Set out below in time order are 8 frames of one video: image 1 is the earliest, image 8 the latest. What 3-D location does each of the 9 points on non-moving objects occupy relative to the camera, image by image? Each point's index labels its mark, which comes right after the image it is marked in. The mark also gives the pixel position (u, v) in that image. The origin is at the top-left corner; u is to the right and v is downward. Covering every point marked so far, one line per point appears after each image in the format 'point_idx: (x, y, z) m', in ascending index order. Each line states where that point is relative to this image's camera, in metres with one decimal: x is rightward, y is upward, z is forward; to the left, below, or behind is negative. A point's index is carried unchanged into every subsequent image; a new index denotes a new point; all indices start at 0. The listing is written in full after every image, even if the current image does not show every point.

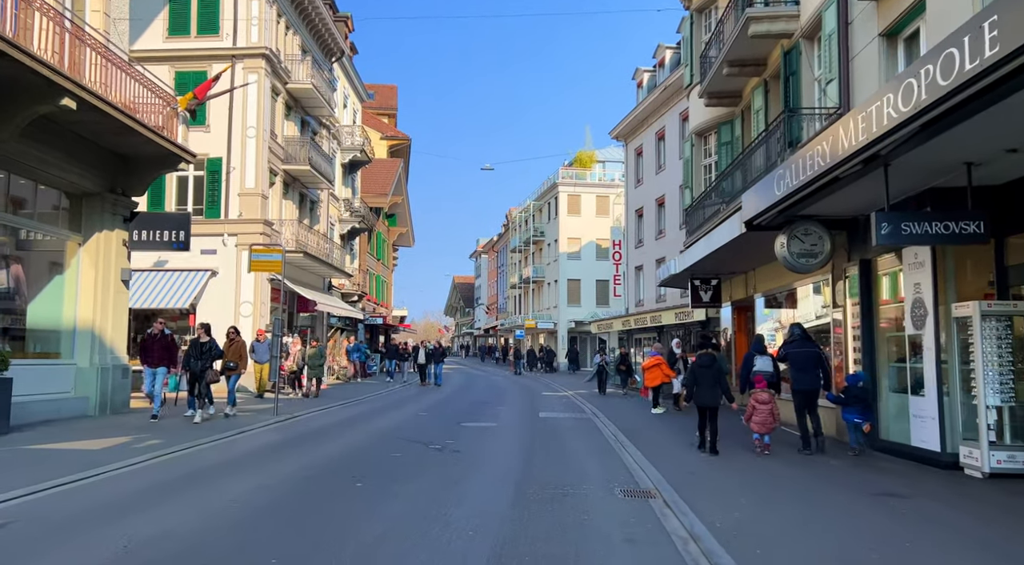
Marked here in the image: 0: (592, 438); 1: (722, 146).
0: (+1.4, -2.8, +12.9) m
1: (+5.1, +3.3, +18.0) m
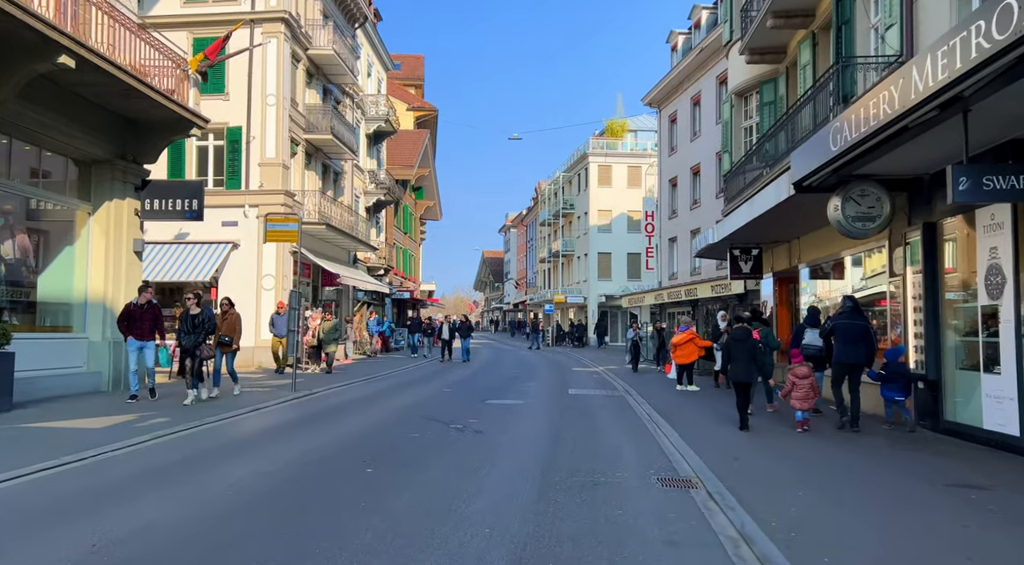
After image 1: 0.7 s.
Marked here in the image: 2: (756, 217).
0: (+1.9, -2.2, +12.1) m
1: (+5.8, +4.0, +16.9) m
2: (+4.5, +1.2, +13.5) m
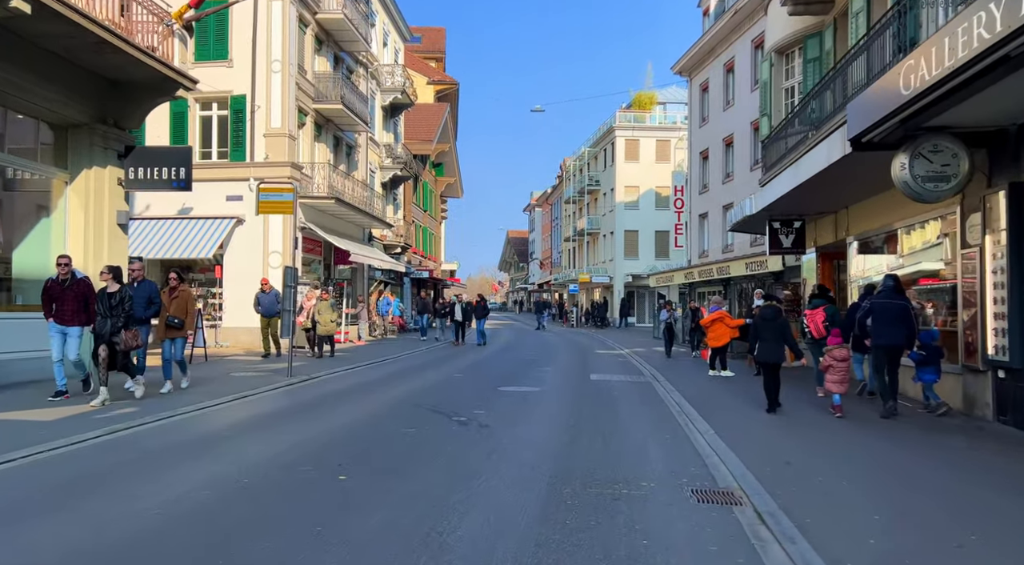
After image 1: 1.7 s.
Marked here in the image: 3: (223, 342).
0: (+2.1, -1.9, +10.8) m
1: (+6.1, +4.5, +15.3) m
2: (+4.7, +1.6, +12.0) m
3: (-7.8, -1.6, +19.7) m
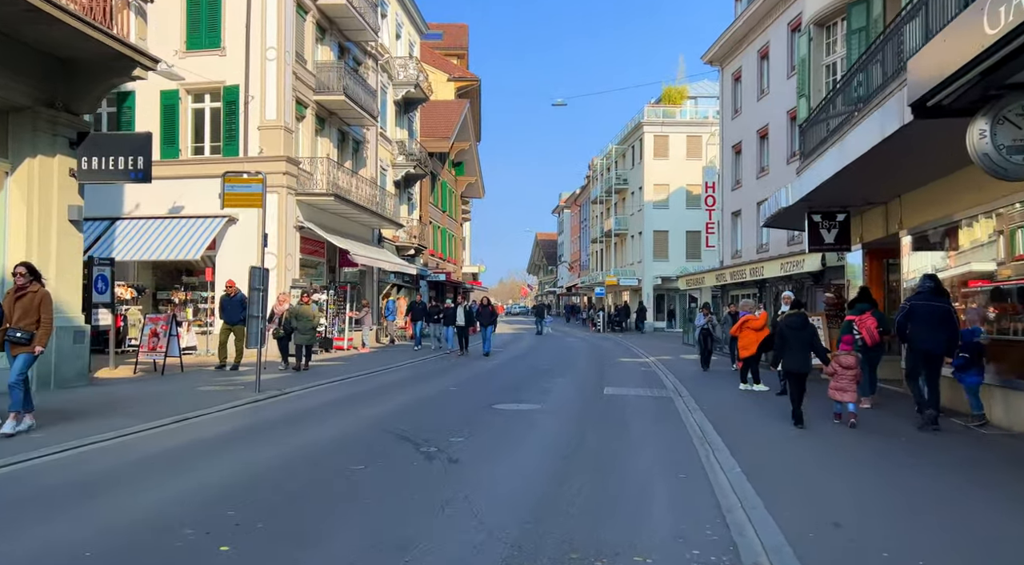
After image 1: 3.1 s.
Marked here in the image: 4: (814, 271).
0: (+1.9, -1.9, +9.1) m
1: (+6.2, +4.5, +13.4) m
2: (+4.7, +1.6, +10.2) m
3: (-7.5, -1.7, +18.5) m
4: (+7.7, +0.3, +18.7) m
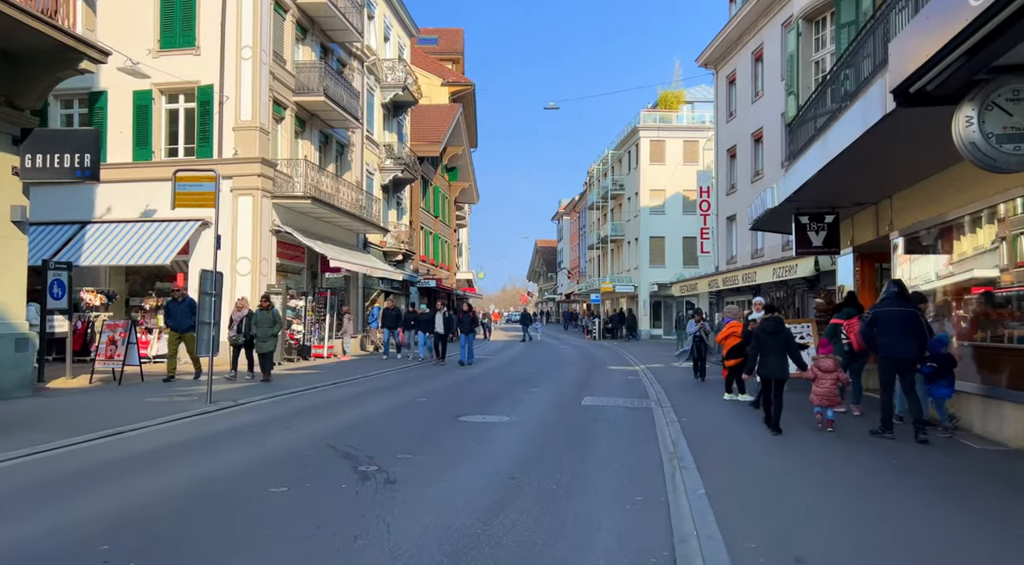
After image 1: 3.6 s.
0: (+1.5, -1.9, +8.5) m
1: (+5.7, +4.4, +12.8) m
2: (+4.2, +1.6, +9.6) m
3: (-7.9, -1.8, +17.9) m
4: (+7.2, +0.1, +18.0) m
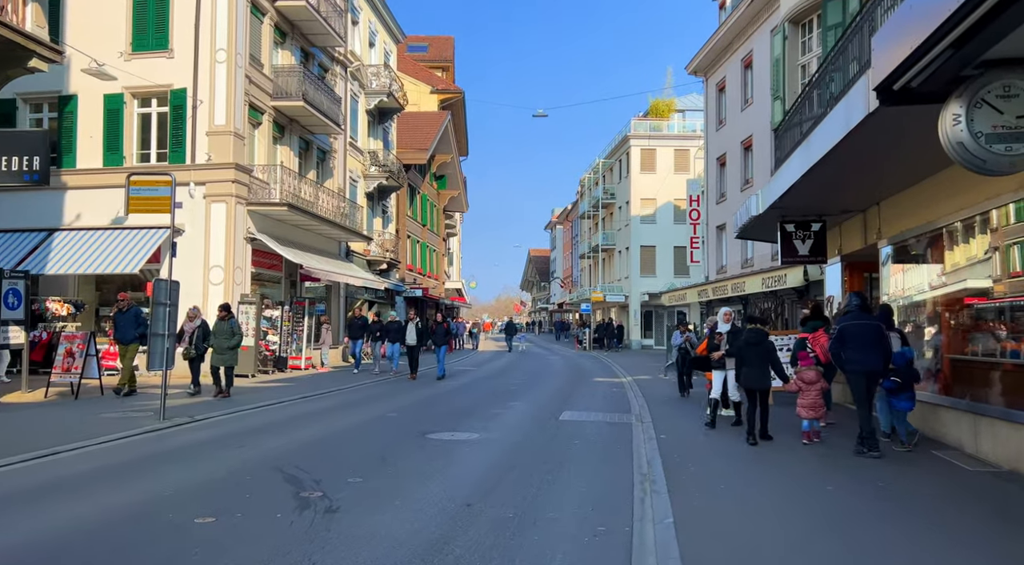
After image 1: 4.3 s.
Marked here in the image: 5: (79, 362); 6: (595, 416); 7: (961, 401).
0: (+1.1, -2.0, +7.9) m
1: (+5.3, +4.2, +12.4) m
2: (+3.8, +1.4, +9.2) m
3: (-8.4, -2.1, +17.3) m
4: (+6.8, -0.1, +17.6) m
5: (-7.3, -1.3, +12.4) m
6: (+1.4, -2.3, +12.6) m
7: (+5.4, -1.4, +8.9) m
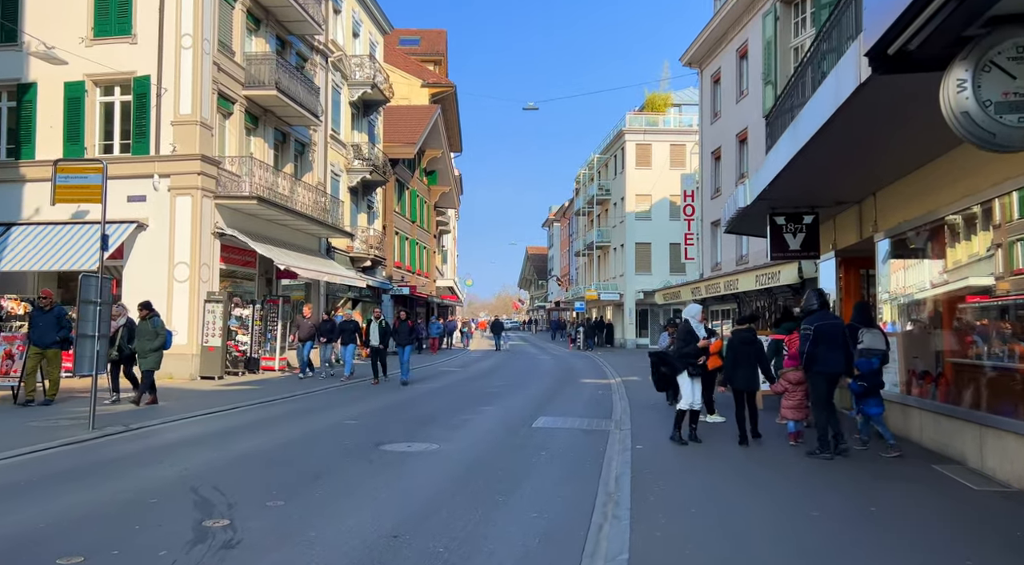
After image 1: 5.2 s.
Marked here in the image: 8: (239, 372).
0: (+0.6, -2.0, +7.1) m
1: (+4.9, +4.3, +11.6) m
2: (+3.3, +1.5, +8.3) m
3: (-8.8, -2.0, +16.5) m
4: (+6.3, 0.0, +16.8) m
5: (-7.8, -1.3, +11.6) m
6: (+1.0, -2.3, +11.8) m
7: (+4.9, -1.4, +8.0) m
8: (-6.5, -2.1, +17.6) m
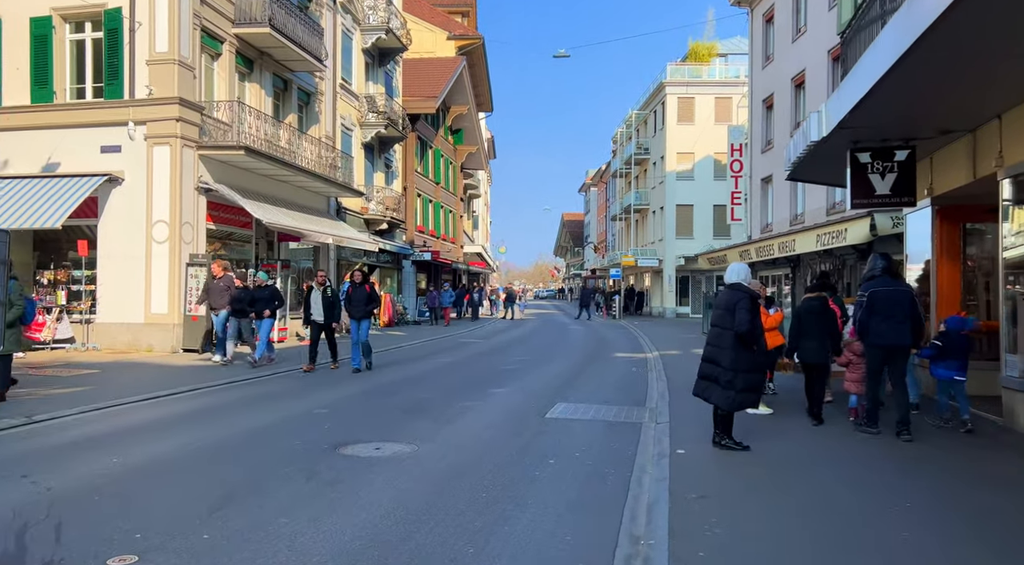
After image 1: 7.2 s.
0: (+0.5, -1.6, +4.9) m
1: (+5.0, +4.8, +8.9) m
2: (+3.3, +1.9, +5.9) m
3: (-8.4, -1.2, +14.8) m
4: (+6.7, +0.7, +14.2) m
5: (-7.6, -0.7, +9.8) m
6: (+1.1, -1.7, +9.6) m
7: (+4.9, -1.0, +5.6) m
8: (-6.1, -1.3, +15.8) m
